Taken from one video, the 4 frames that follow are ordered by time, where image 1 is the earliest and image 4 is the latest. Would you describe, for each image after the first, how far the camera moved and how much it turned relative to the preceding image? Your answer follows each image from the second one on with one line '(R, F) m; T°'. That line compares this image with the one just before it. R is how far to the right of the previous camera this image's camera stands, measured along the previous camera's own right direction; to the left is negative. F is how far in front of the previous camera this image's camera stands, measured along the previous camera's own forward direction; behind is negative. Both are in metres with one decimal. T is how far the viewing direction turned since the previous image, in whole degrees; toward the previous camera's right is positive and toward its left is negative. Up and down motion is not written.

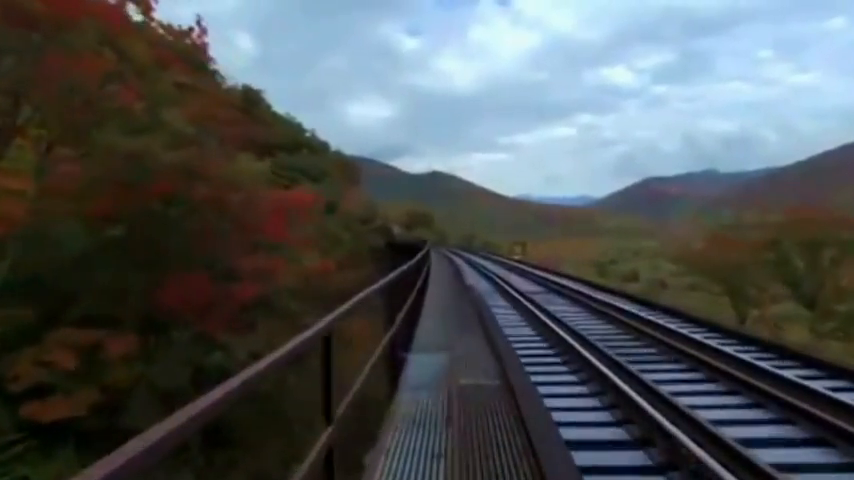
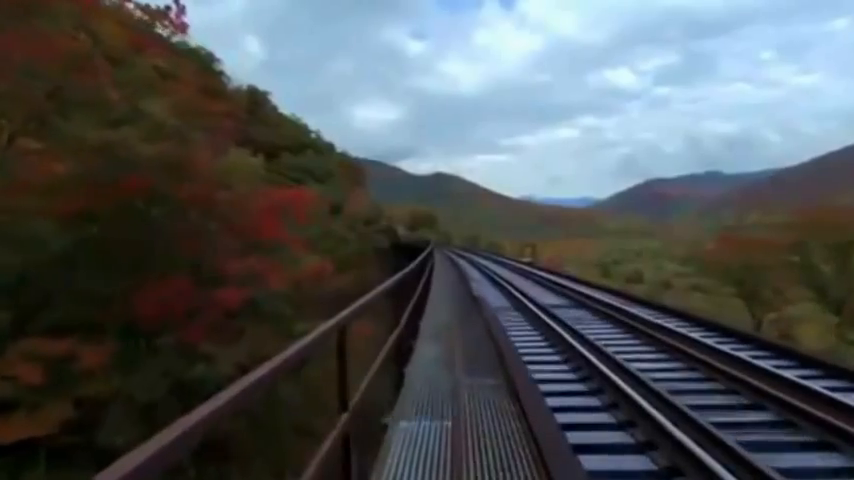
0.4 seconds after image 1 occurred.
(0.0, +0.2) m; 0°
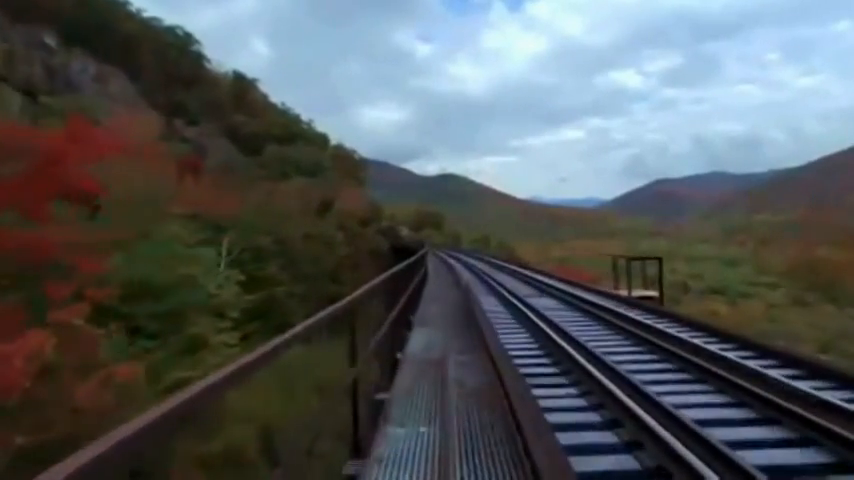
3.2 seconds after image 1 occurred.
(0.0, +1.8) m; -1°
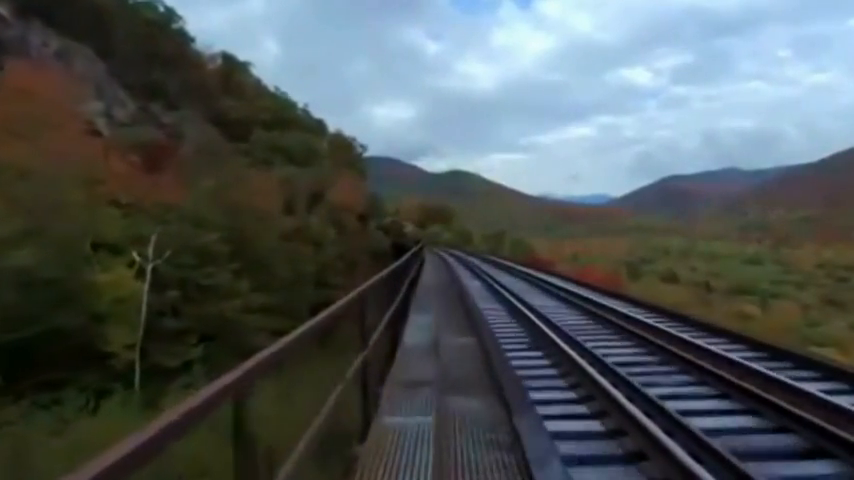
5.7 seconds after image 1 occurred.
(+0.1, +1.5) m; -1°
